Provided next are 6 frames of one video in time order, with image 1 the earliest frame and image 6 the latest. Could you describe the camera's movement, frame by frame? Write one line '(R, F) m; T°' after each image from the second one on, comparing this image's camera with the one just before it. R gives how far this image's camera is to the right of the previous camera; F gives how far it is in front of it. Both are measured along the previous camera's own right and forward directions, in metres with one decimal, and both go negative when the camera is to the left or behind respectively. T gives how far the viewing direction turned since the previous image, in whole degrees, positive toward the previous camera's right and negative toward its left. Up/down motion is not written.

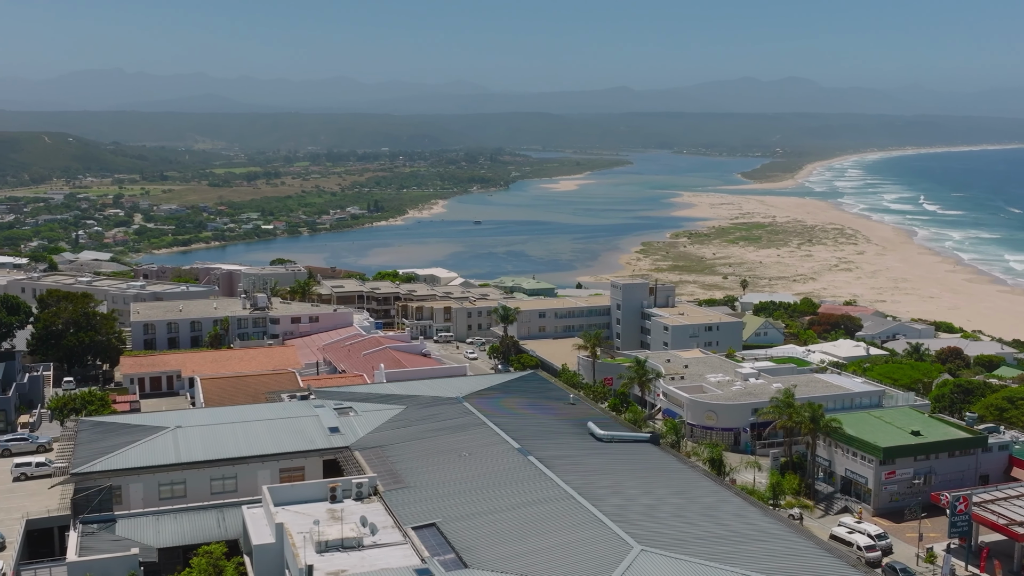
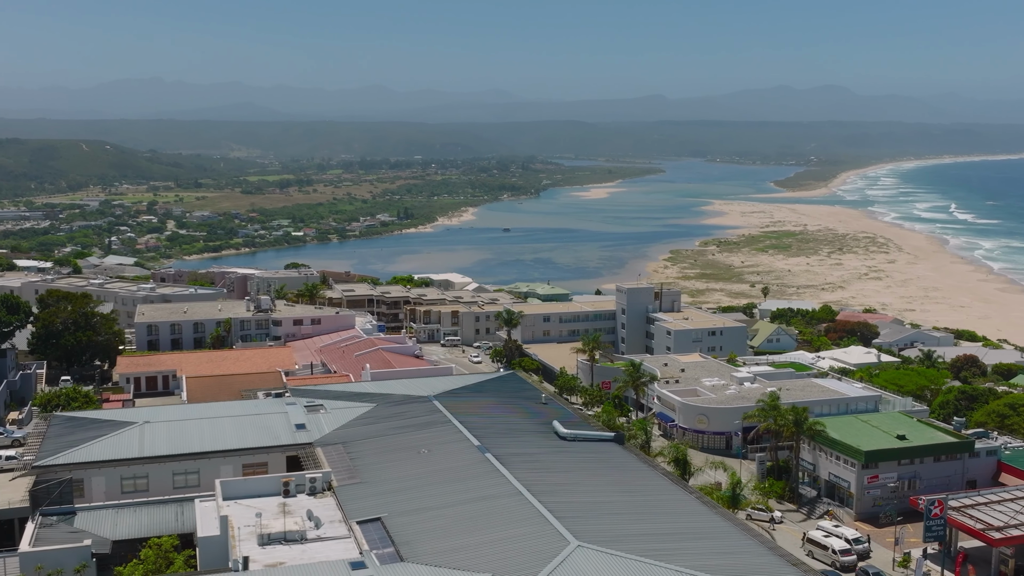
(+1.1, +0.1) m; -2°
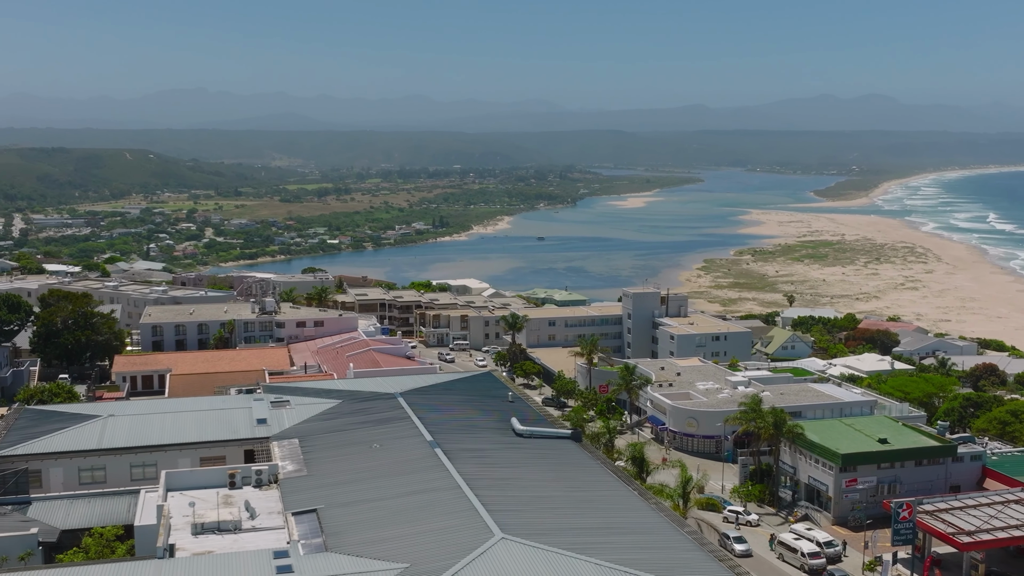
(+1.3, +0.1) m; -2°
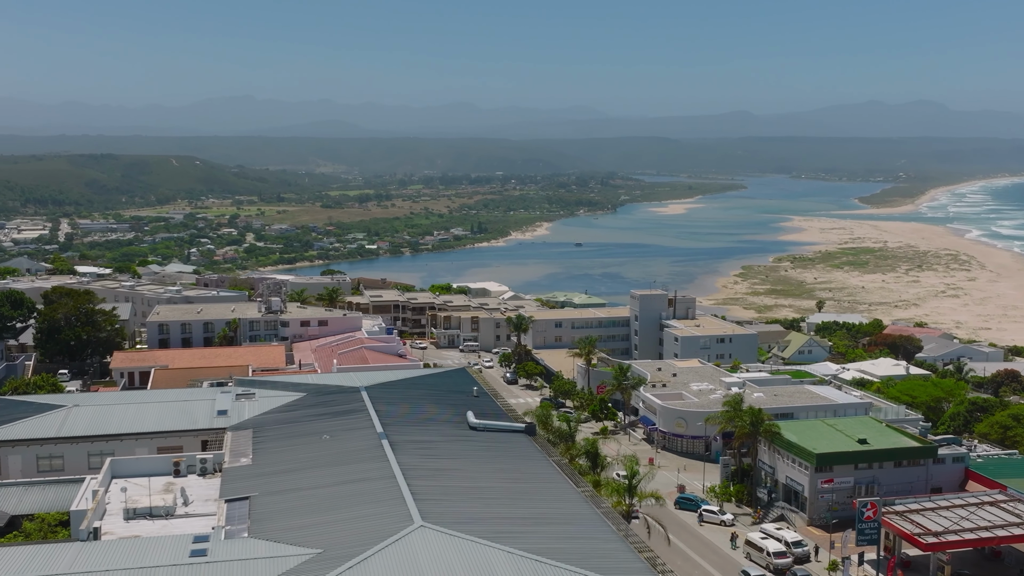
(+1.4, +0.1) m; -2°
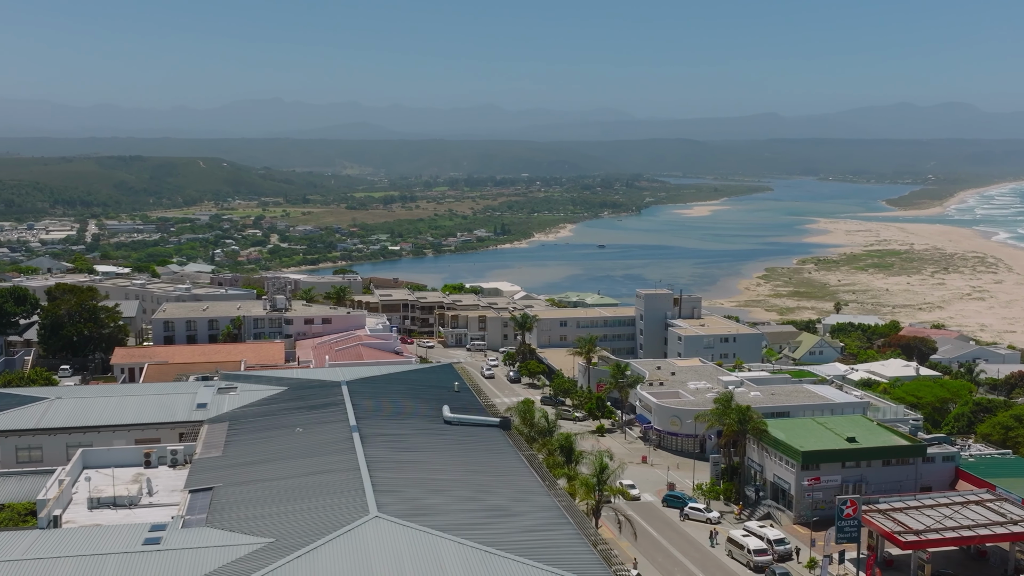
(+0.8, 0.0) m; -1°
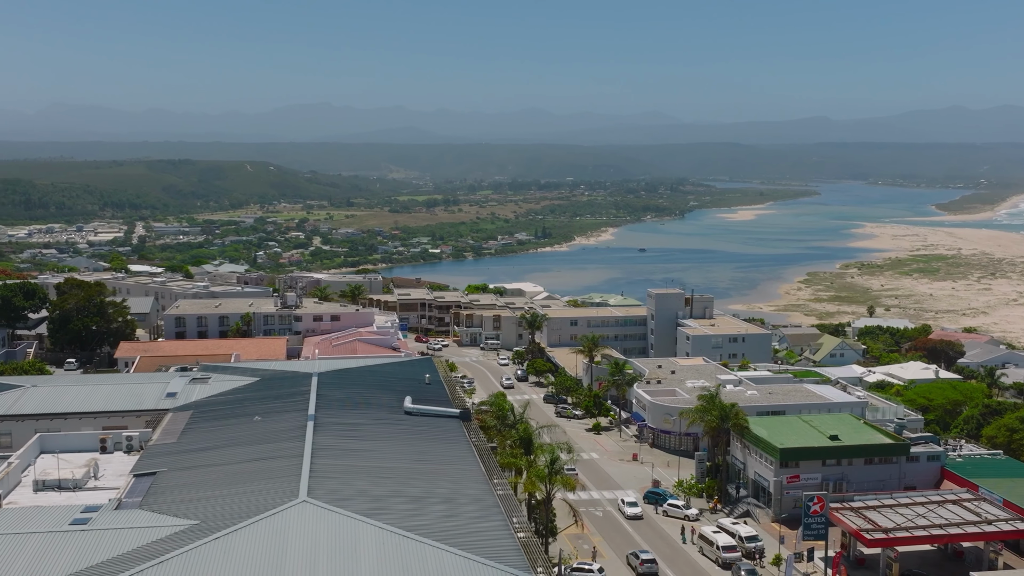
(+1.3, 0.0) m; -2°
